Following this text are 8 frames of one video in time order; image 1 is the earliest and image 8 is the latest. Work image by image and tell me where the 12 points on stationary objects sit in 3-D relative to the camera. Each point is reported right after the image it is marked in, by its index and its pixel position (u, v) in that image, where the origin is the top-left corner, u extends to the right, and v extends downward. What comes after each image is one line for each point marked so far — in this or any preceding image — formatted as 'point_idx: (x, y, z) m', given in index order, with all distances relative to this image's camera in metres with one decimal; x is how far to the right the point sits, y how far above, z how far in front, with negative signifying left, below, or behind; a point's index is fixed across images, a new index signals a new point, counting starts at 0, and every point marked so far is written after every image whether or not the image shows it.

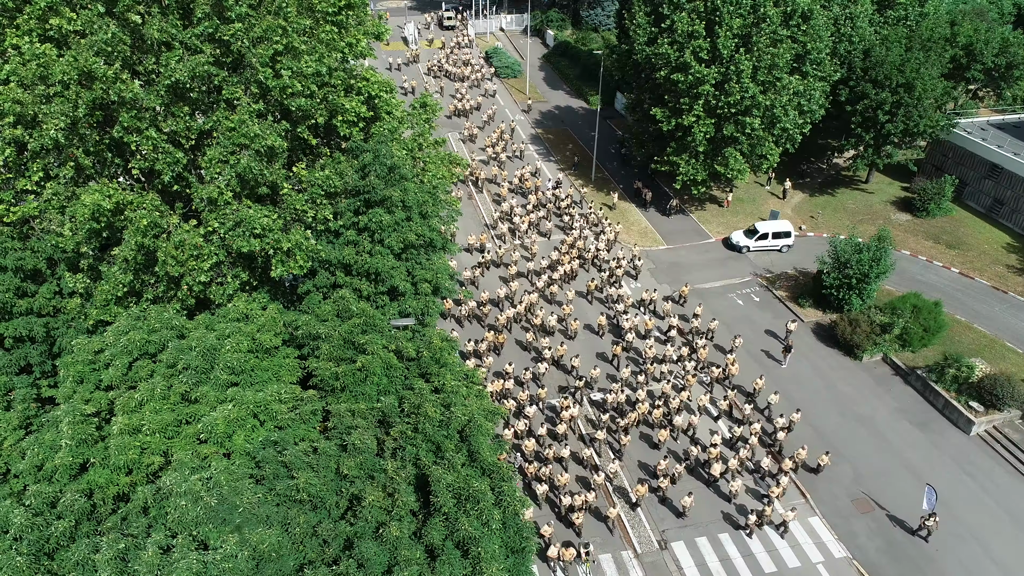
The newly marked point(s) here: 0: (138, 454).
0: (-6.6, -2.8, +12.7) m
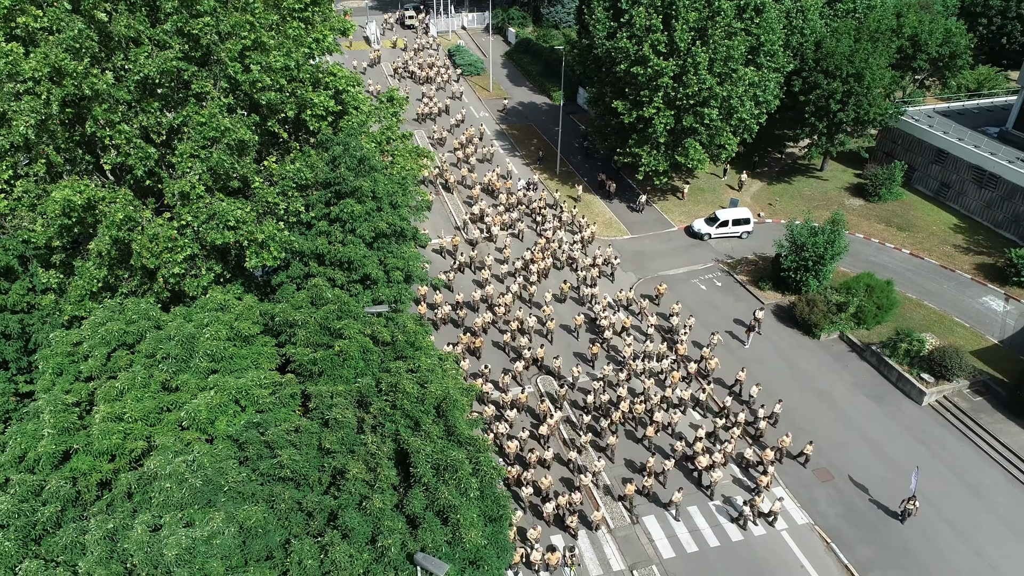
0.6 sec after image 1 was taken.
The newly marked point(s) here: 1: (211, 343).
0: (-7.3, -2.8, +13.7) m
1: (-6.3, -1.2, +15.4) m
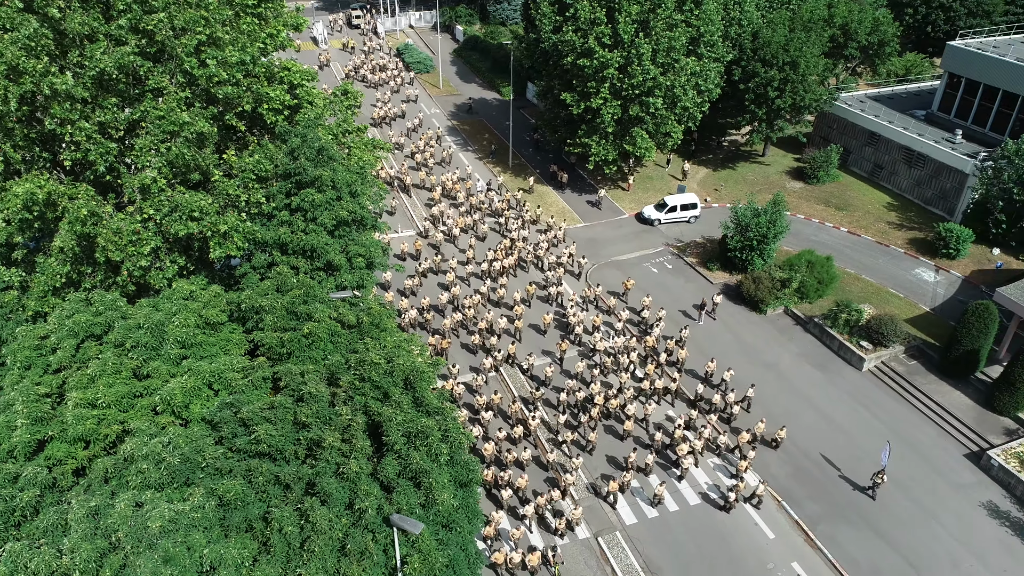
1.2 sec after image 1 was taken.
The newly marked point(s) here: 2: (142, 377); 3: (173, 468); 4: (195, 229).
0: (-8.0, -2.6, +14.0) m
1: (-7.1, -0.9, +15.8) m
2: (-7.6, -1.9, +15.1) m
3: (-6.1, -3.2, +13.2) m
4: (-7.6, +1.4, +17.5) m
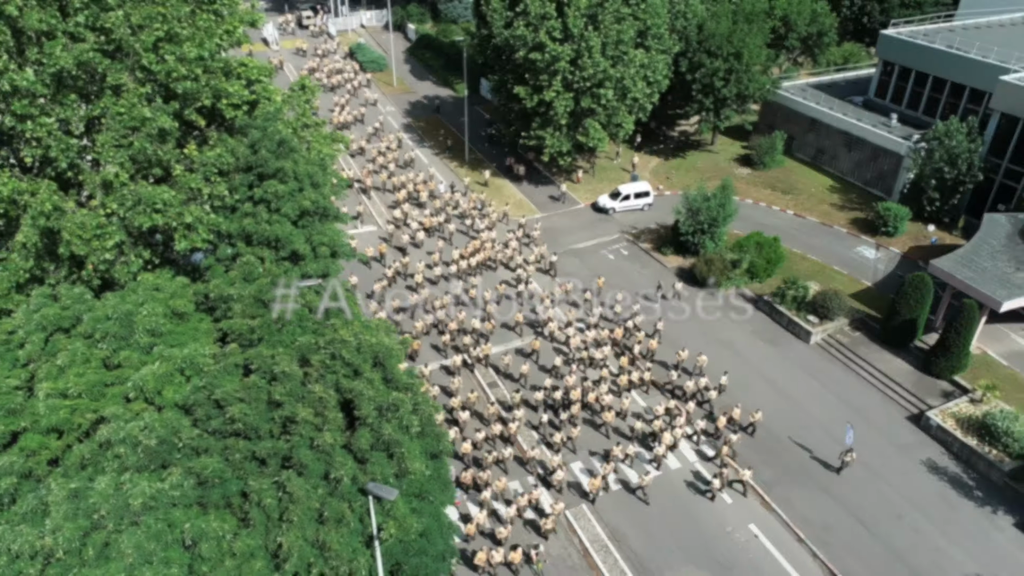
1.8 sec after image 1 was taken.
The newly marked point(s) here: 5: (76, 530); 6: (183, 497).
0: (-8.6, -2.4, +14.3) m
1: (-7.9, -0.7, +16.1) m
2: (-8.4, -1.7, +15.4) m
3: (-6.7, -3.0, +13.5) m
4: (-8.5, +1.6, +17.8) m
5: (-7.3, -4.0, +12.3) m
6: (-5.9, -3.8, +13.2) m
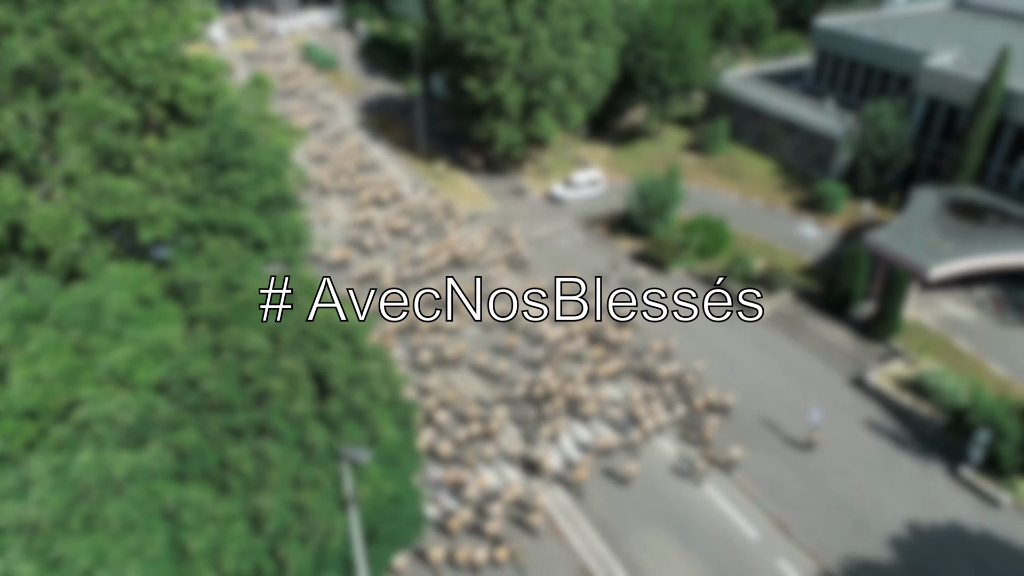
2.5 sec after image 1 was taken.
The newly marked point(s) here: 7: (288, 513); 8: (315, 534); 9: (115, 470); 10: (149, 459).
0: (-9.3, -2.2, +14.7) m
1: (-8.8, -0.4, +16.5) m
2: (-9.2, -1.4, +15.8) m
3: (-7.4, -2.6, +14.0) m
4: (-9.6, +1.9, +18.2) m
5: (-7.8, -3.7, +12.8) m
6: (-6.5, -3.4, +13.8) m
7: (-4.4, -4.3, +14.6) m
8: (-3.9, -4.8, +14.8) m
9: (-7.1, -3.2, +13.1) m
10: (-6.7, -3.2, +13.6) m
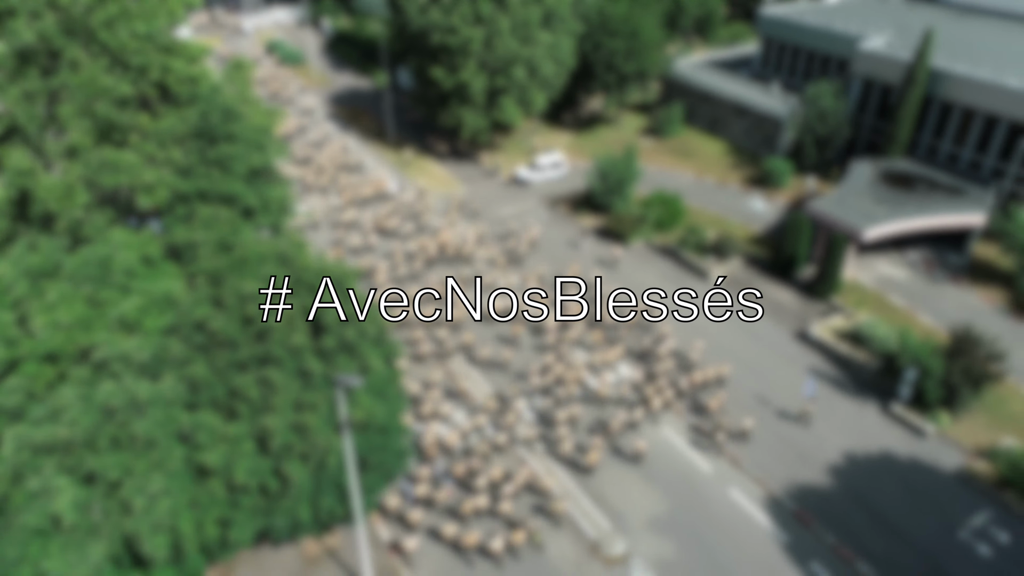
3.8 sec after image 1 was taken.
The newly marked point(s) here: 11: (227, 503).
0: (-9.9, -1.2, +16.3) m
1: (-9.5, +0.6, +18.1) m
2: (-9.8, -0.4, +17.4) m
3: (-7.9, -1.6, +15.7) m
4: (-10.4, +2.9, +19.7) m
5: (-8.3, -2.6, +14.4) m
6: (-7.0, -2.3, +15.5) m
7: (-4.9, -3.2, +16.4) m
8: (-4.4, -3.6, +16.6) m
9: (-7.6, -2.1, +14.7) m
10: (-7.3, -2.1, +15.3) m
11: (-6.4, -4.8, +16.6) m
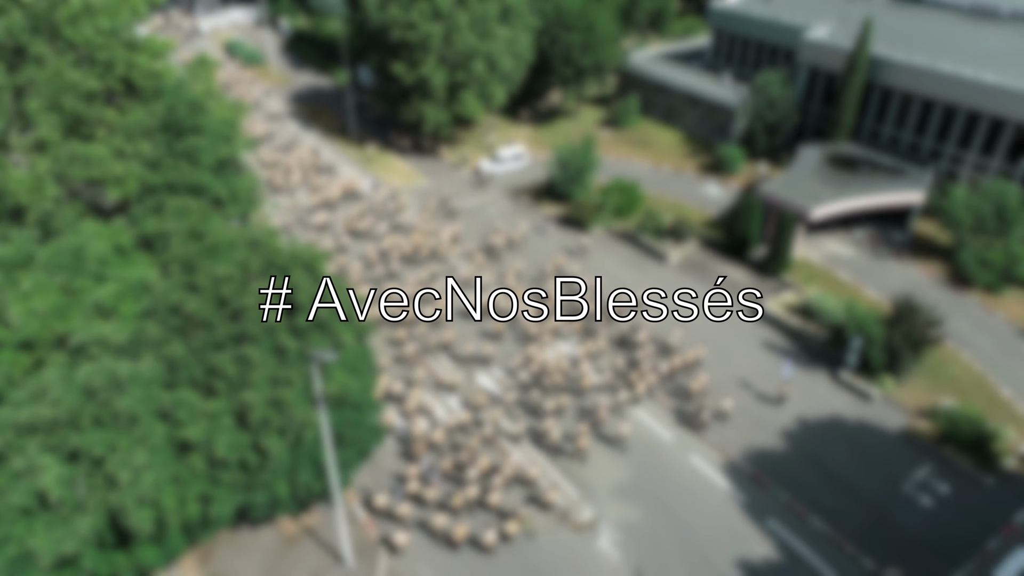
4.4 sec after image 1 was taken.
0: (-10.7, -0.9, +16.7) m
1: (-10.4, +0.9, +18.6) m
2: (-10.7, -0.1, +17.8) m
3: (-8.6, -1.2, +16.2) m
4: (-11.5, +3.1, +20.1) m
5: (-8.9, -2.3, +14.9) m
6: (-7.7, -1.9, +16.0) m
7: (-5.7, -2.7, +17.1) m
8: (-5.2, -3.2, +17.3) m
9: (-8.3, -1.8, +15.3) m
10: (-8.0, -1.7, +15.9) m
11: (-7.1, -4.5, +17.2) m
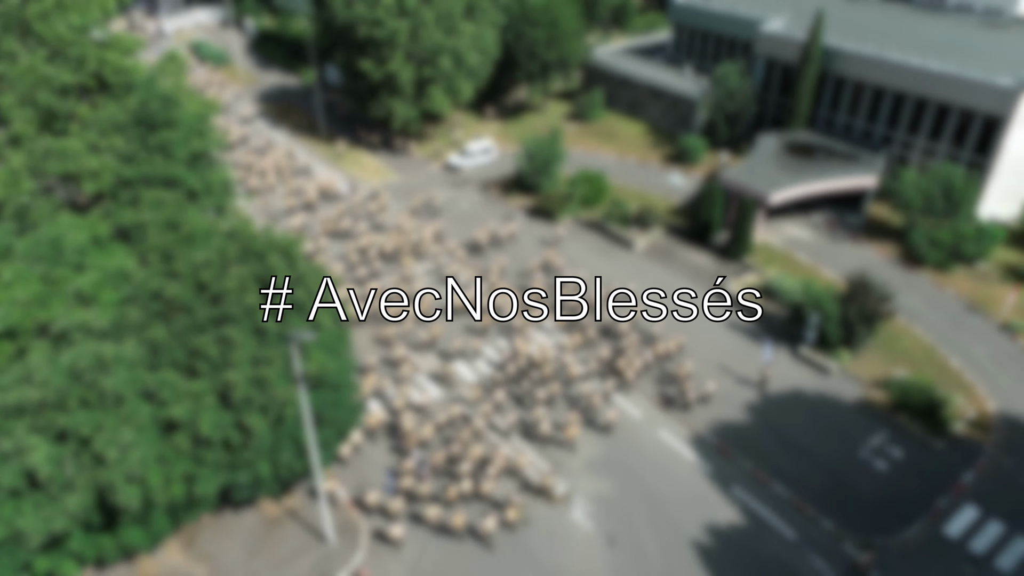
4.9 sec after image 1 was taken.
0: (-11.4, -0.6, +17.1) m
1: (-11.2, +1.2, +19.0) m
2: (-11.4, +0.2, +18.2) m
3: (-9.3, -0.9, +16.7) m
4: (-12.4, +3.4, +20.5) m
5: (-9.5, -2.0, +15.4) m
6: (-8.4, -1.6, +16.5) m
7: (-6.3, -2.4, +17.6) m
8: (-5.8, -2.8, +17.9) m
9: (-8.9, -1.5, +15.8) m
10: (-8.6, -1.4, +16.4) m
11: (-7.7, -4.1, +17.8) m
